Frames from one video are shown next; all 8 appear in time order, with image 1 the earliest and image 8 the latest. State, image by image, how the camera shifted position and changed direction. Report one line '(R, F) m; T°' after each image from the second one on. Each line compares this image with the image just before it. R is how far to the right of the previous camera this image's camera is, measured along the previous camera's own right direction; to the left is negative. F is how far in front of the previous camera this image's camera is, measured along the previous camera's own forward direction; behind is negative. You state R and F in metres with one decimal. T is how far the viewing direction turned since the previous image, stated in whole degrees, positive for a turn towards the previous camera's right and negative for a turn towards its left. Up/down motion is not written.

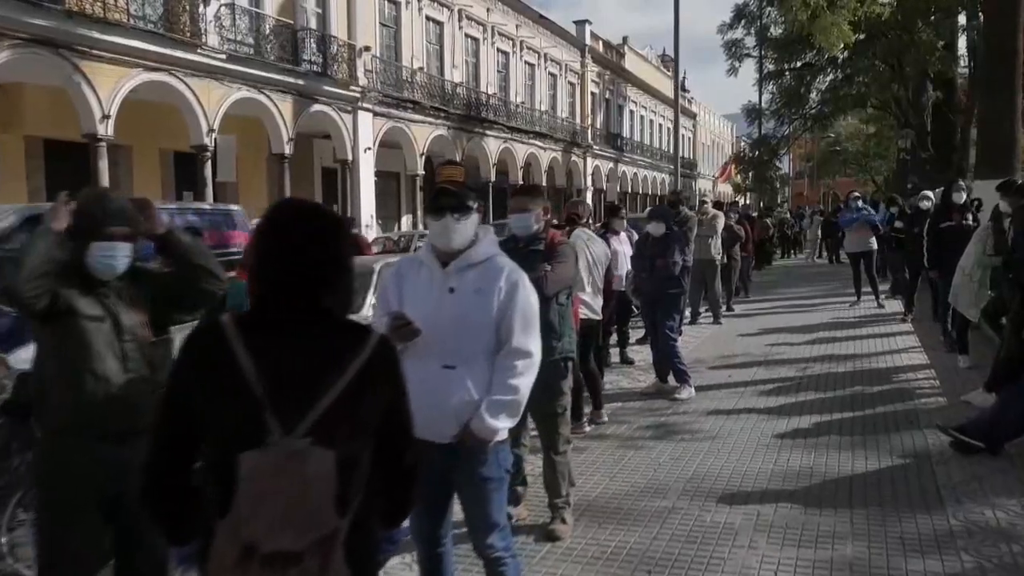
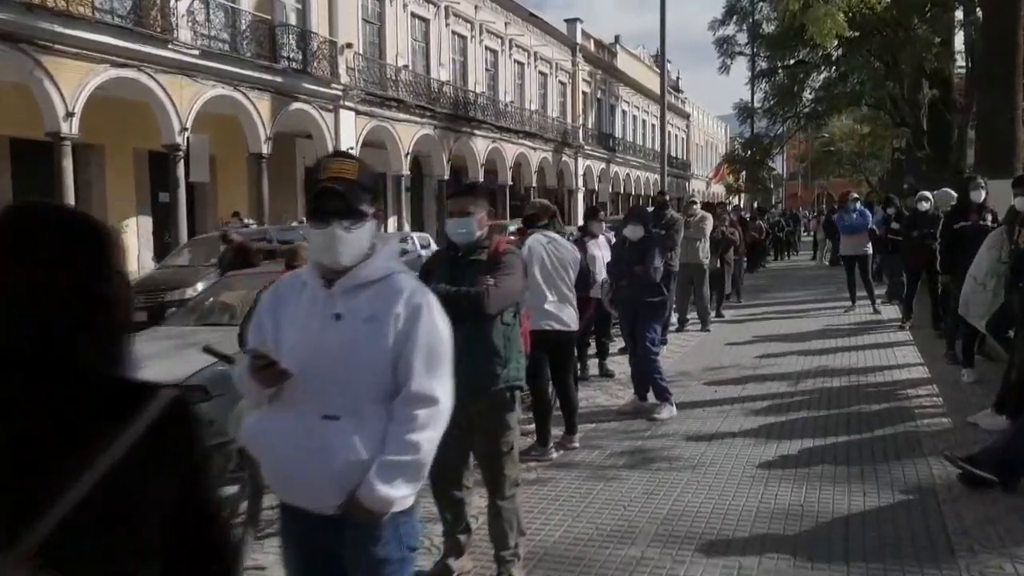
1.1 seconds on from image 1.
(+0.3, +0.7) m; 0°
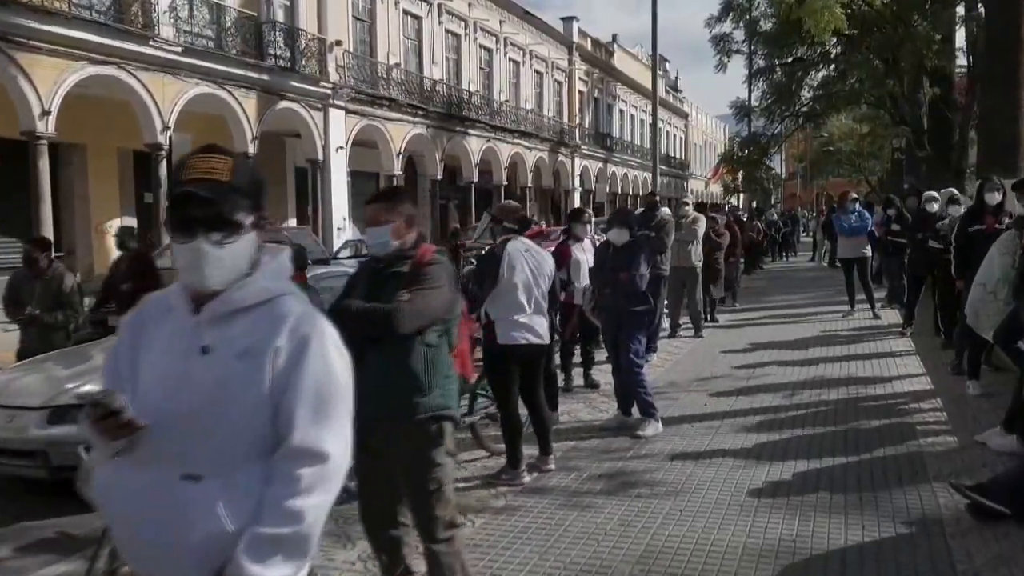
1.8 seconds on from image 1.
(+0.2, +0.5) m; 0°
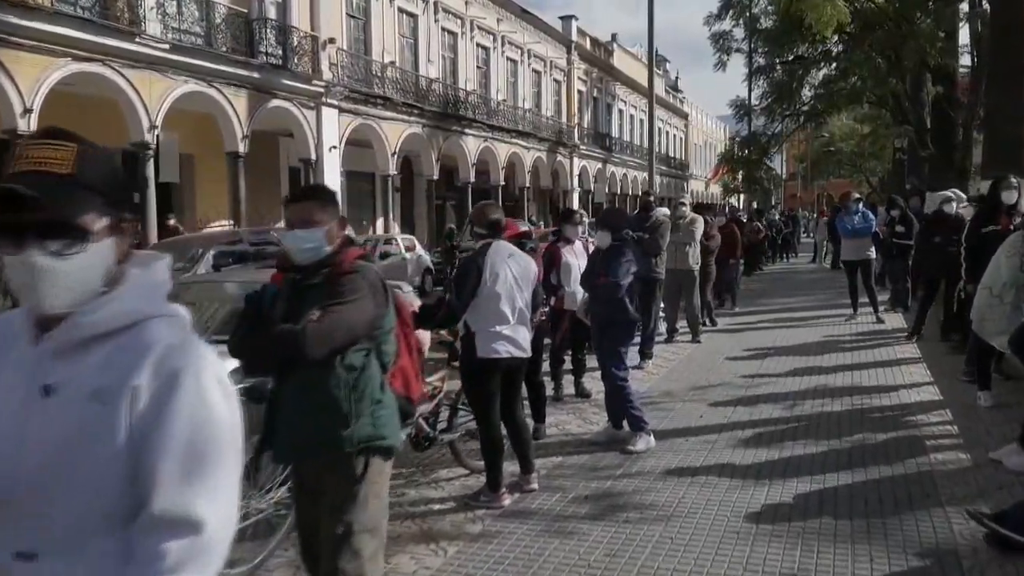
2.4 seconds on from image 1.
(+0.1, +0.4) m; 0°
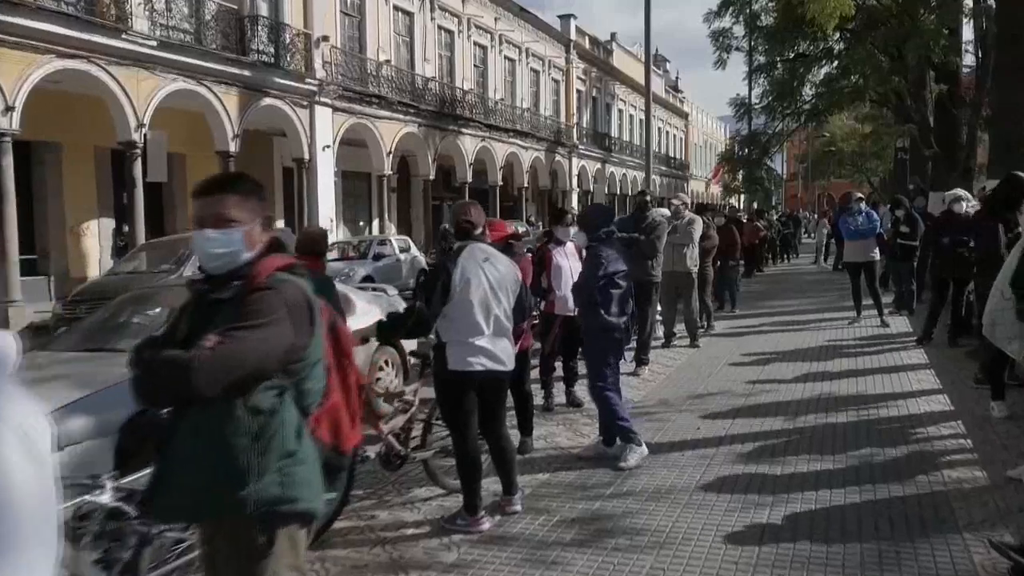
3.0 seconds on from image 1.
(+0.1, +0.4) m; 0°
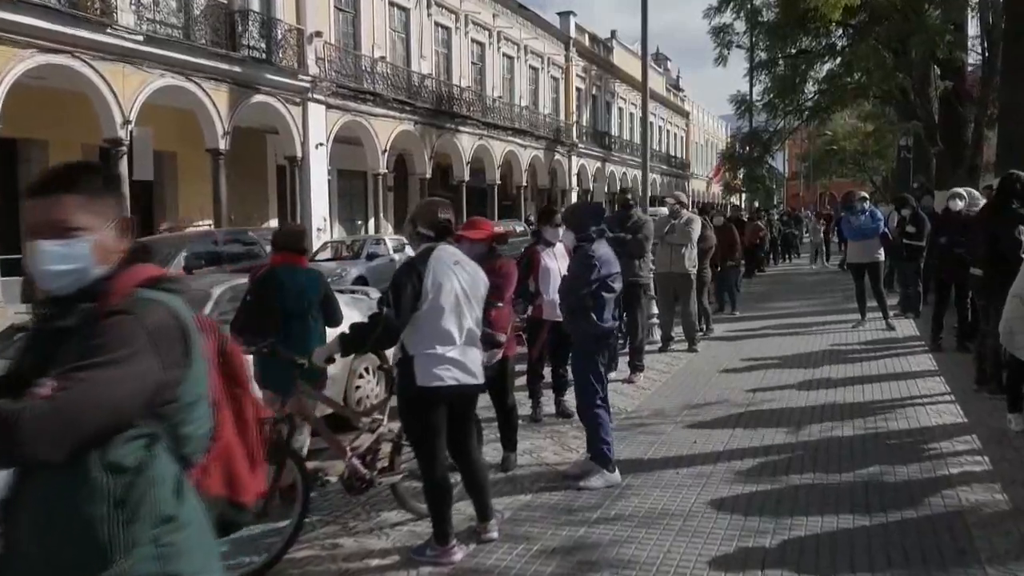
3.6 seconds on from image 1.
(+0.1, +0.5) m; 0°
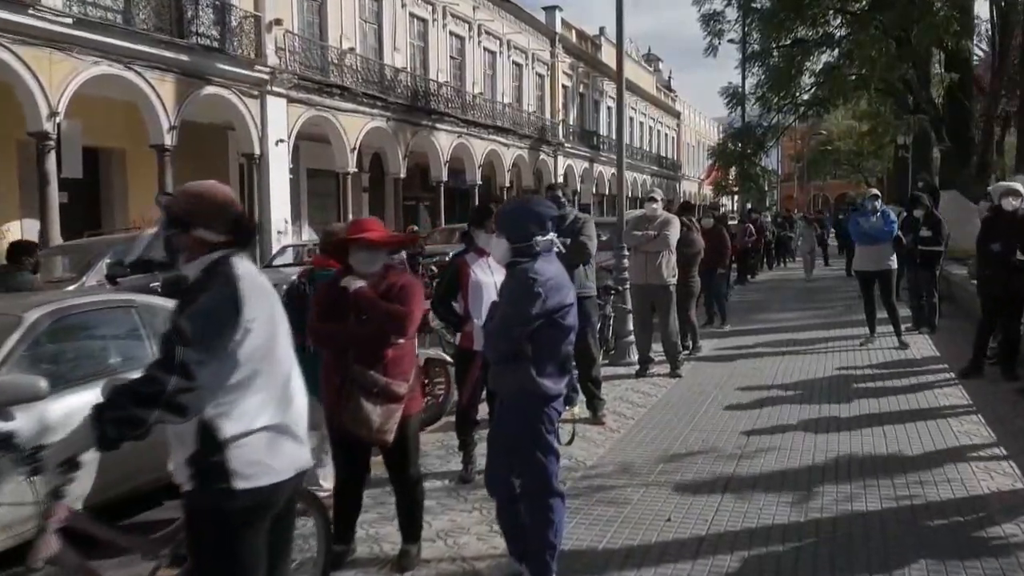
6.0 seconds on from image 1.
(+0.5, +1.8) m; 0°
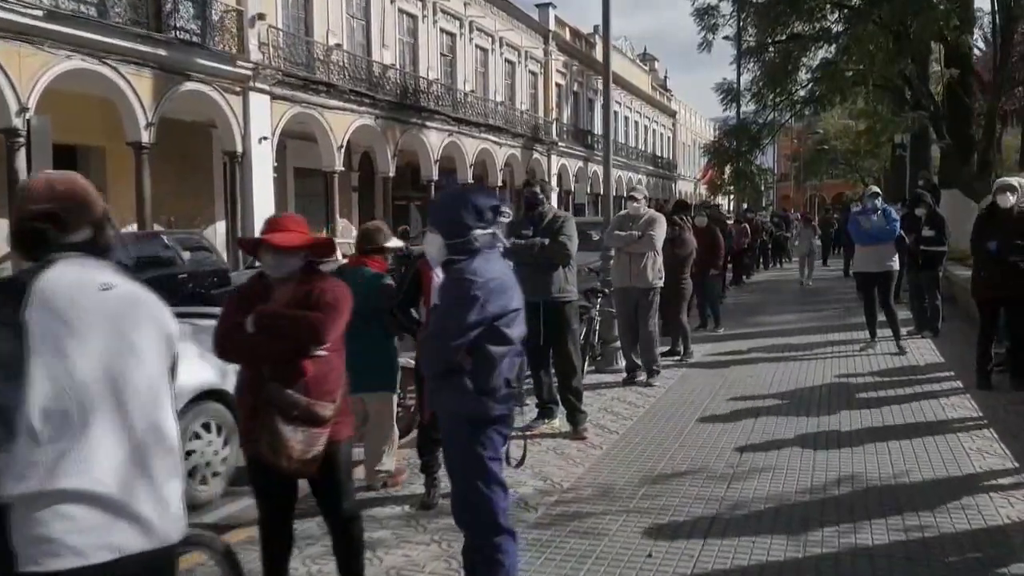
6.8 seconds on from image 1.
(+0.2, +0.6) m; 0°
